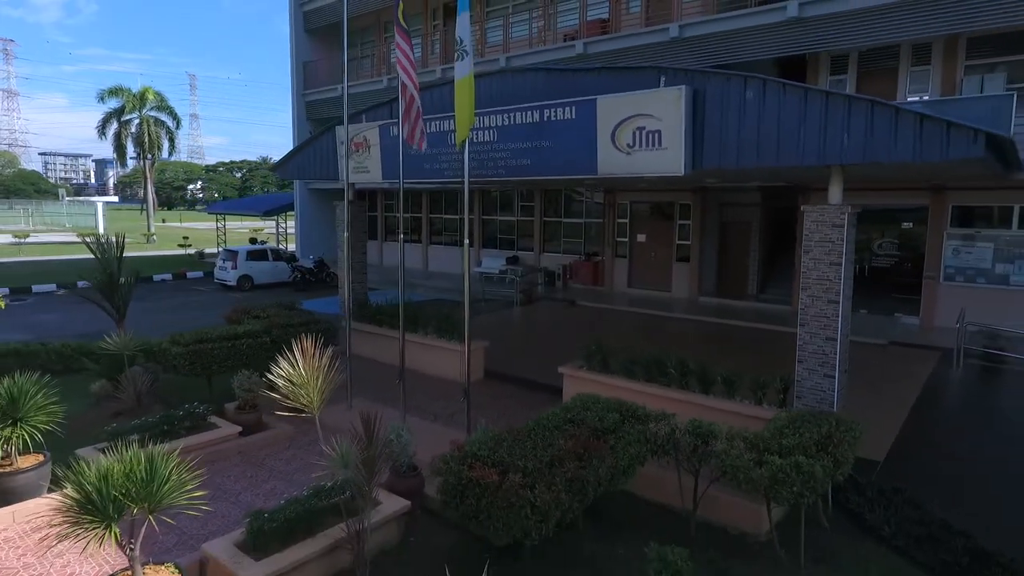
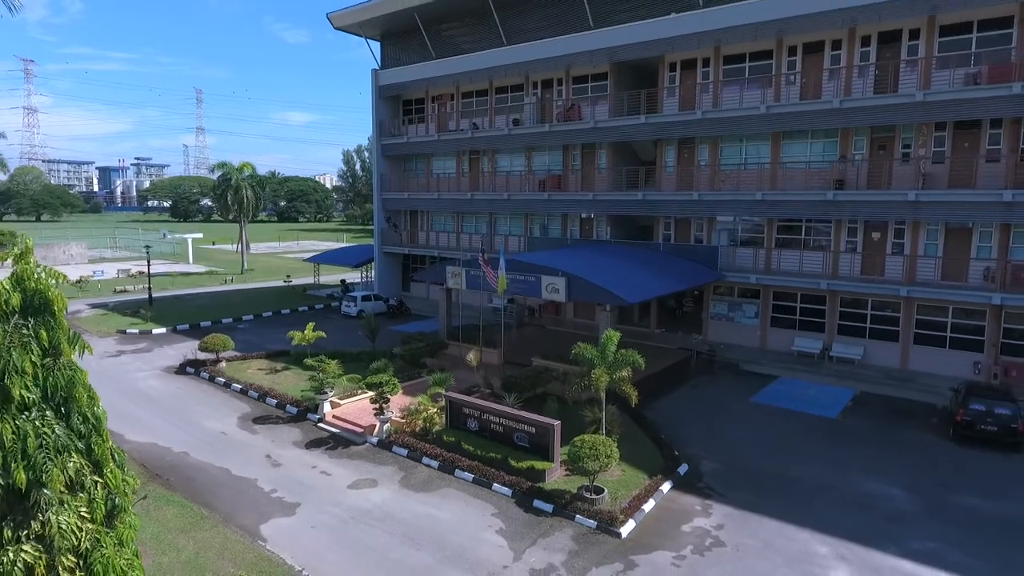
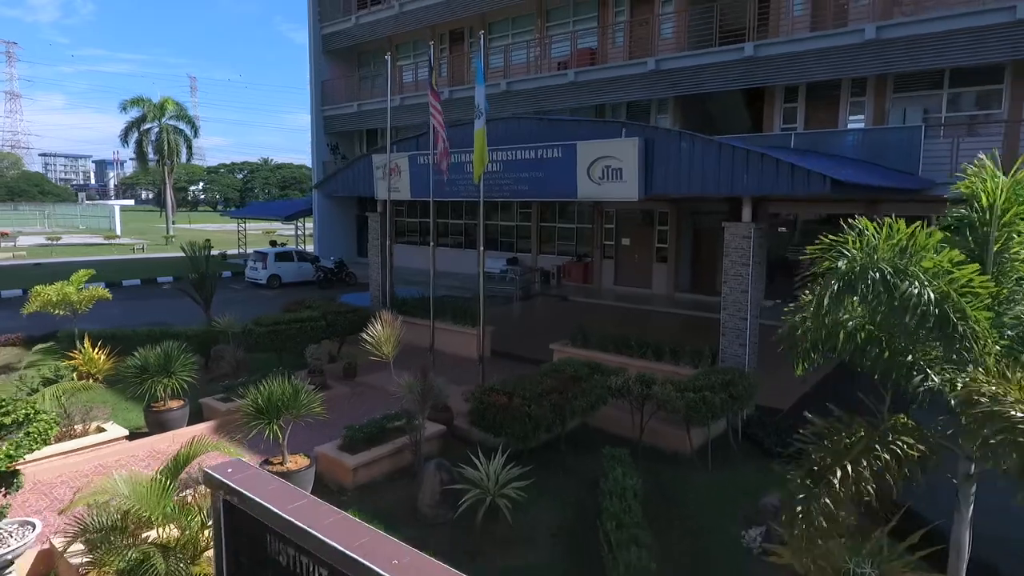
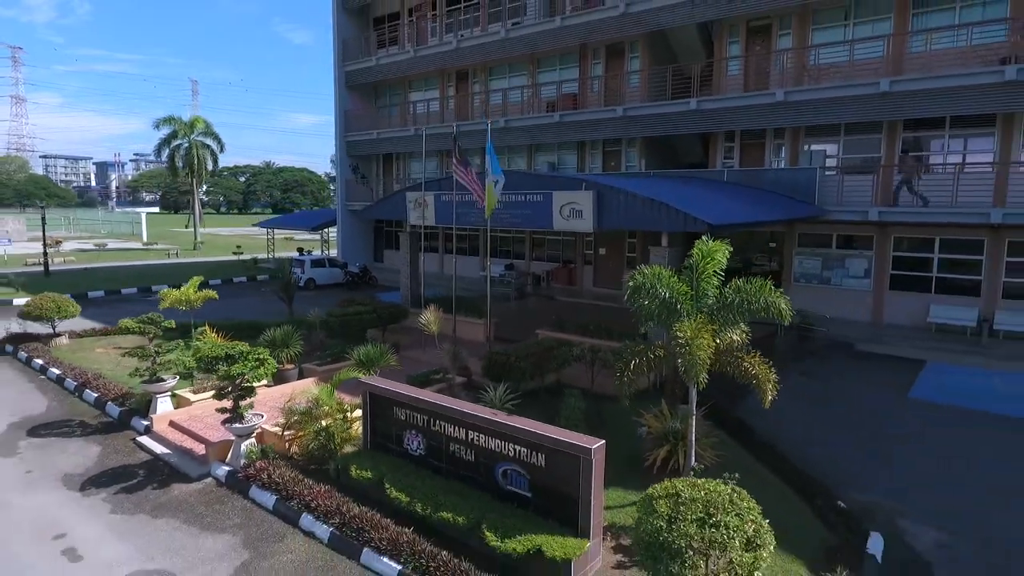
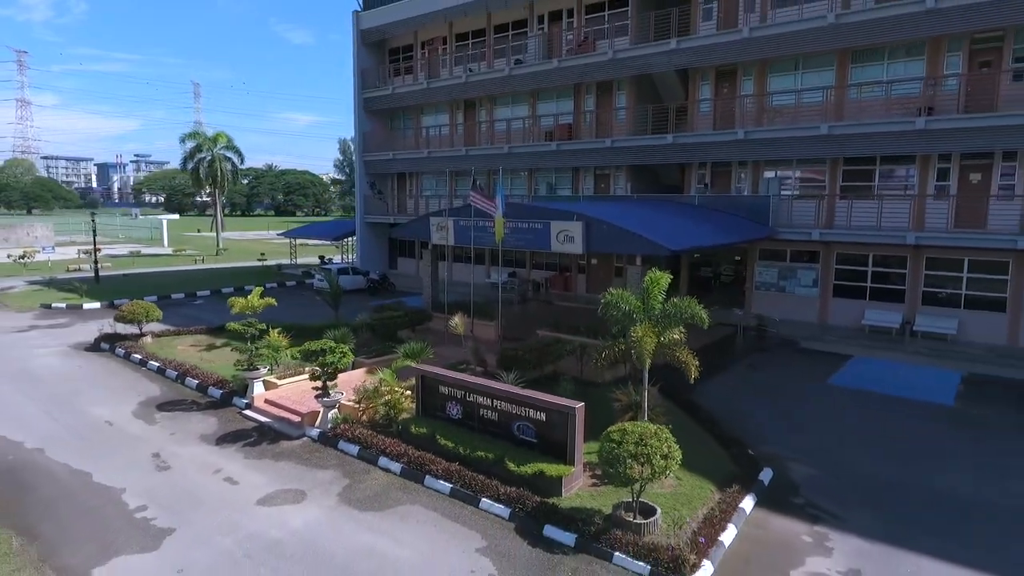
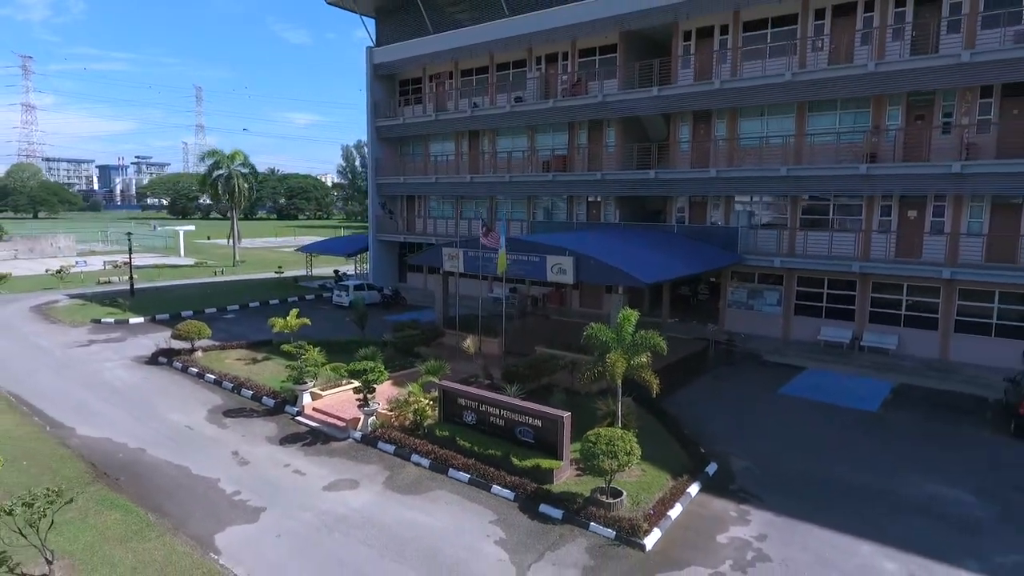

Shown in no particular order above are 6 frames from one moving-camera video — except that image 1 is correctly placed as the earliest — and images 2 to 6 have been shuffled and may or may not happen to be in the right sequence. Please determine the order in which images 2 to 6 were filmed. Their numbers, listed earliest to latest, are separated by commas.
3, 4, 5, 6, 2
